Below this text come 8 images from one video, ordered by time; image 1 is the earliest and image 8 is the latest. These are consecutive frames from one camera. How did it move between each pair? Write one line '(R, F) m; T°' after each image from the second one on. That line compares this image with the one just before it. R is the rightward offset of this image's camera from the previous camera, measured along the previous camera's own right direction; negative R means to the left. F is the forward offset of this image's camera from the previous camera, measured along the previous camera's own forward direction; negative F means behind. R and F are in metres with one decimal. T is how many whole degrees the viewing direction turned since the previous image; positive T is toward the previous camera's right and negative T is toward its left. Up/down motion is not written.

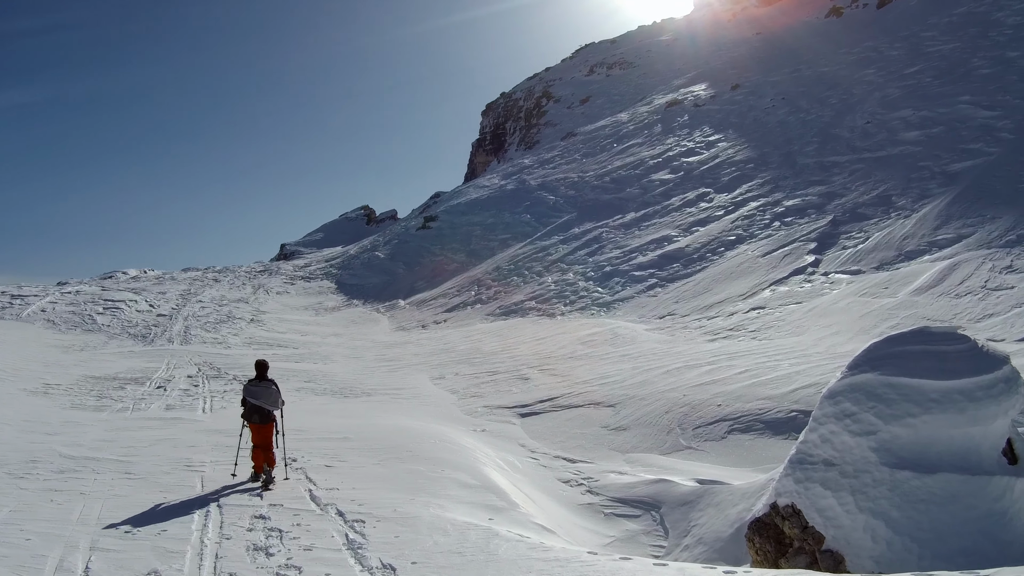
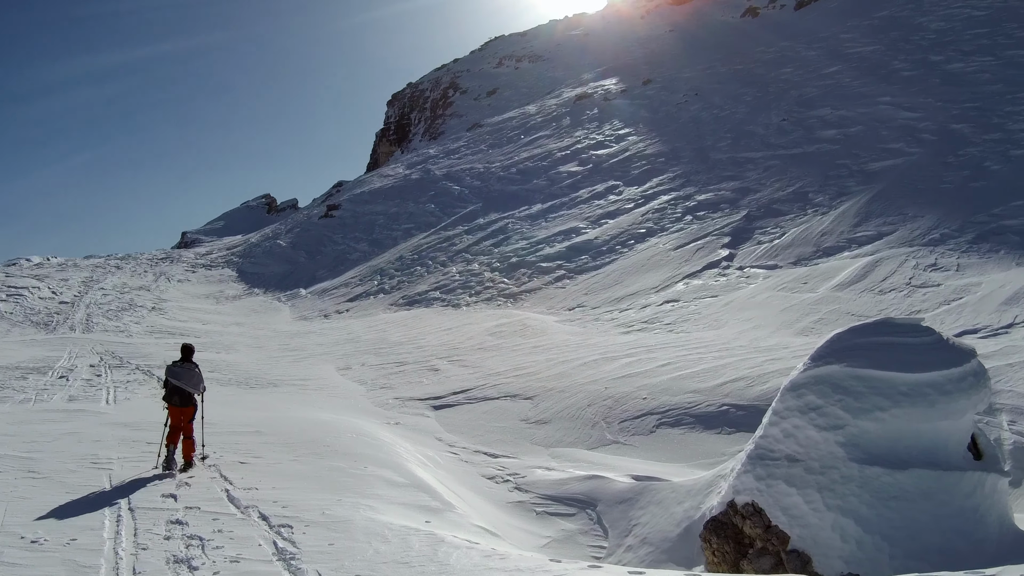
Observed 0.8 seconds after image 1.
(-0.1, +0.5) m; +4°
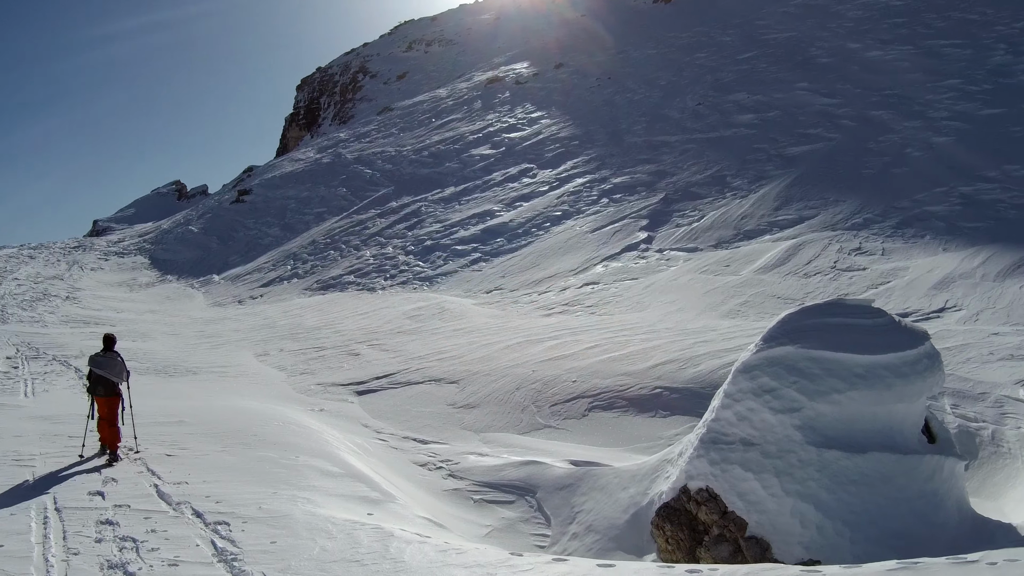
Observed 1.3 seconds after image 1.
(-0.1, +0.3) m; +3°
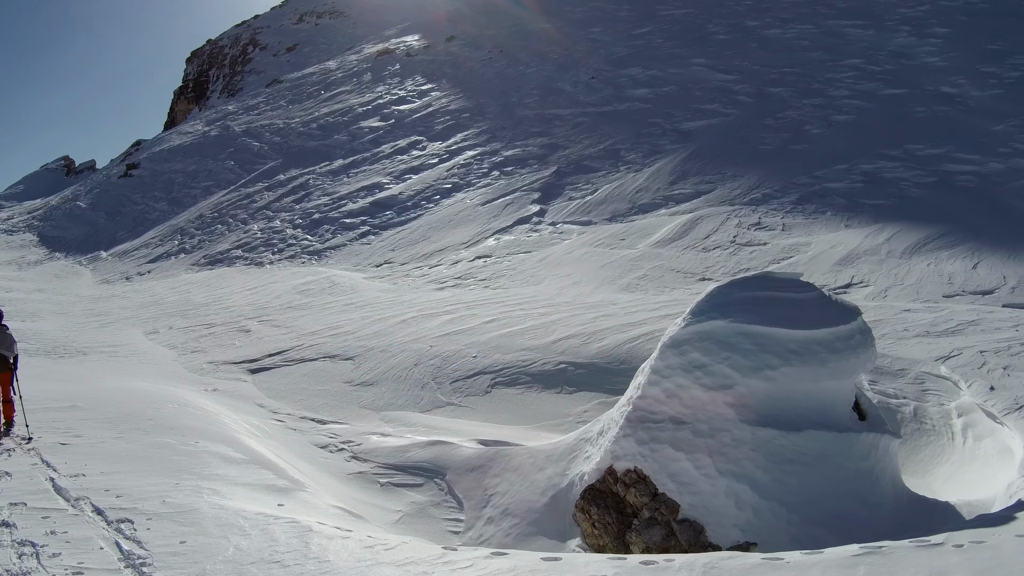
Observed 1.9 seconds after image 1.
(-0.1, +0.3) m; +4°
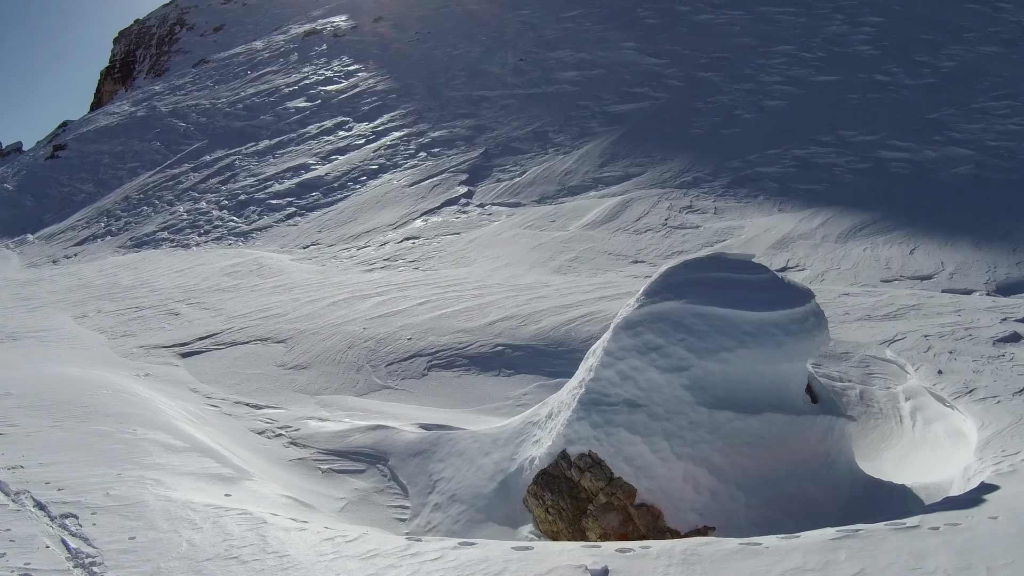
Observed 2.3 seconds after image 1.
(-0.1, +0.1) m; +3°
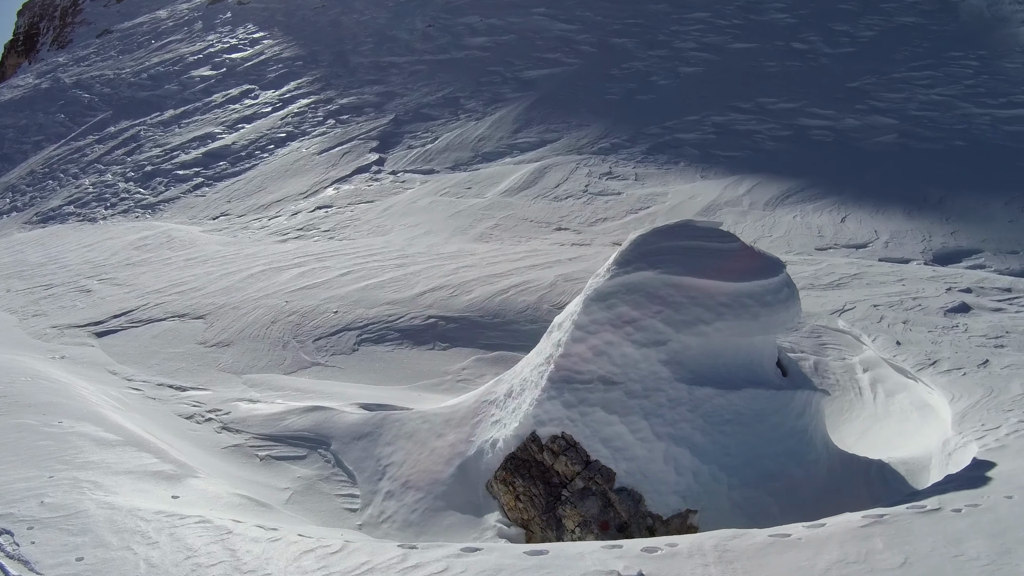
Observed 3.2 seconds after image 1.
(-0.2, +0.4) m; +4°
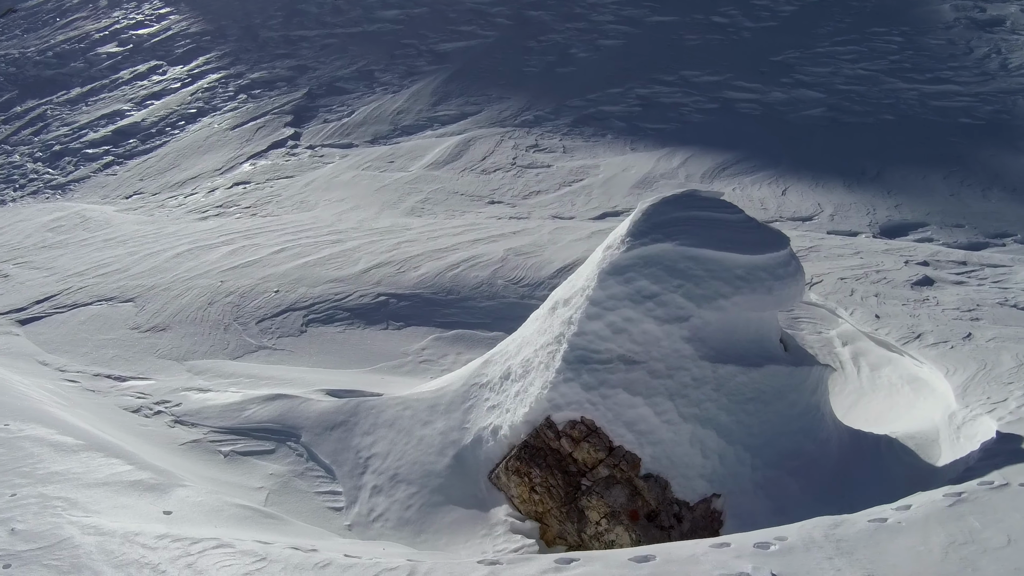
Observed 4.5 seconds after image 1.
(-0.3, +0.3) m; +4°
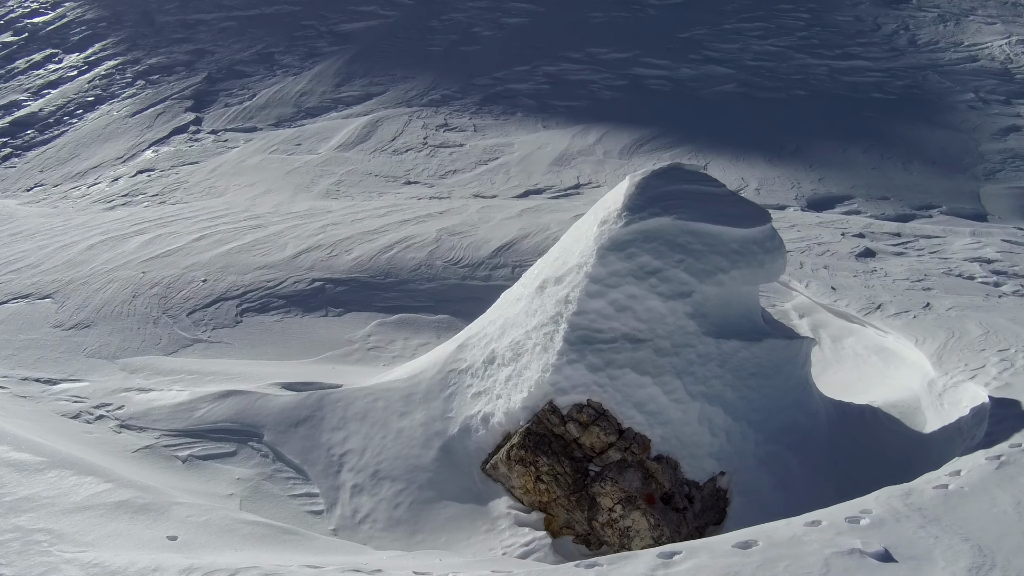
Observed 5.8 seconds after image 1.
(-0.3, +0.2) m; +4°
